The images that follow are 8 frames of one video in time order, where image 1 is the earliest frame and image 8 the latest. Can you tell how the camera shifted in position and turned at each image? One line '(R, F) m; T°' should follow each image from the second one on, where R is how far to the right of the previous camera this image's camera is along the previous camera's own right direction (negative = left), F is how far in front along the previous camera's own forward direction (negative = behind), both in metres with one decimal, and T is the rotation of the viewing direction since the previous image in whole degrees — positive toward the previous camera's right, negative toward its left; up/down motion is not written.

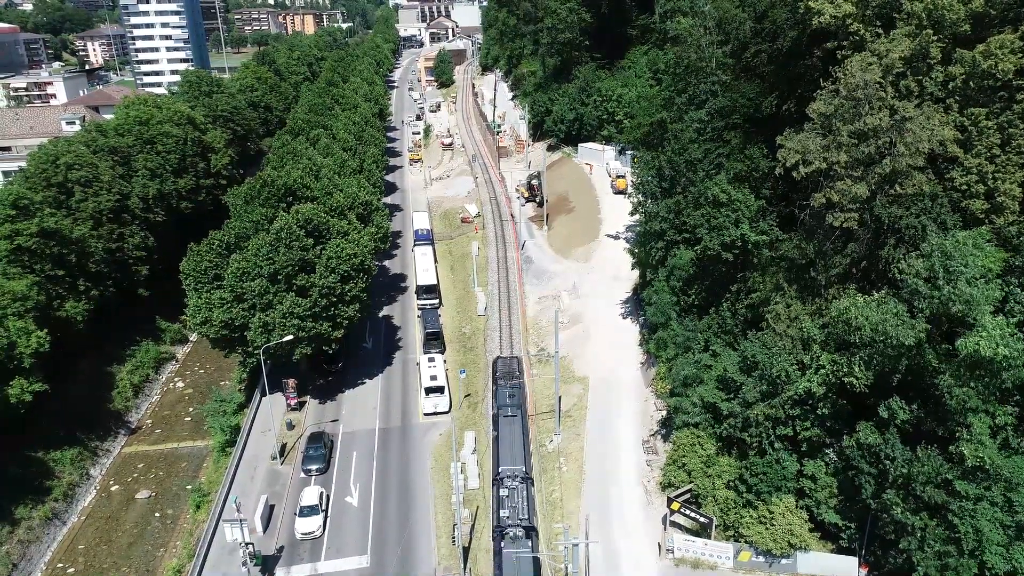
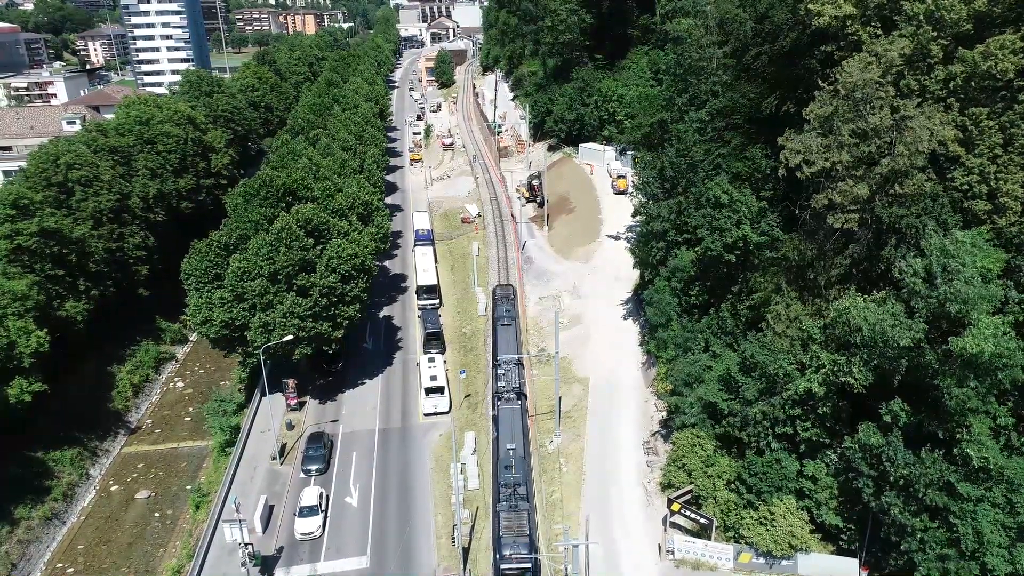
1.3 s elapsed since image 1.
(0.0, +0.1) m; 0°
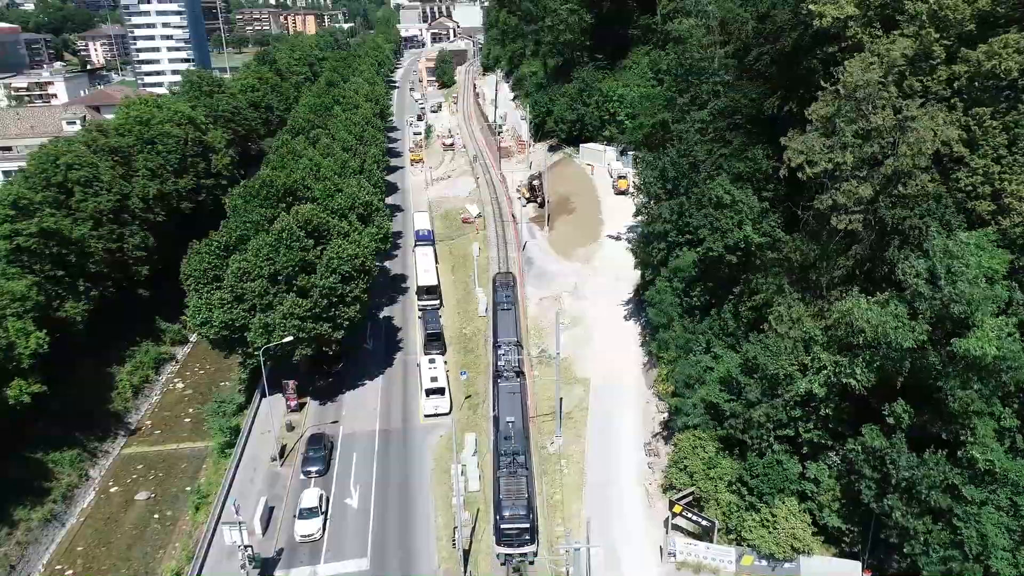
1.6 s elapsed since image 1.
(0.0, +0.1) m; 0°
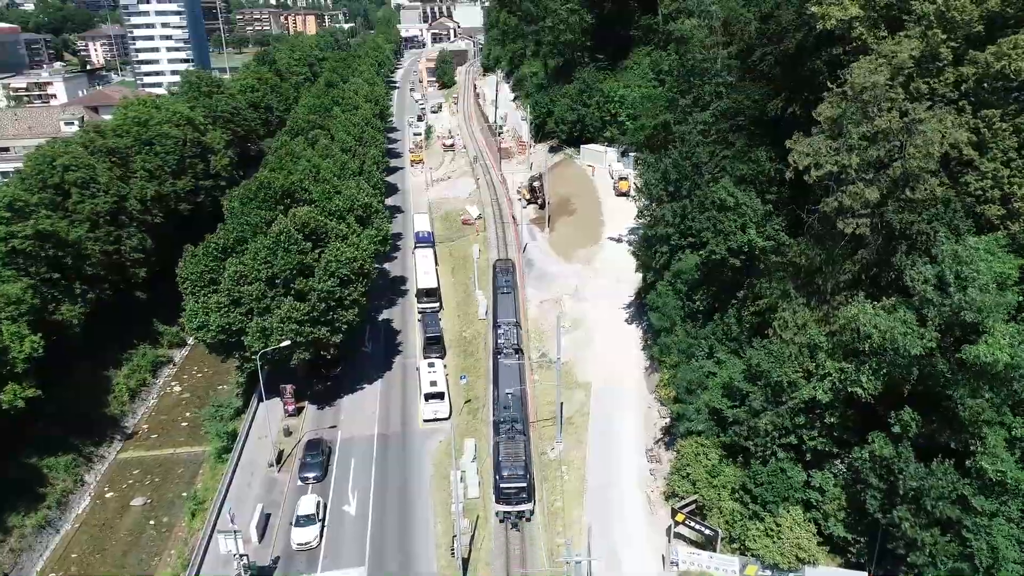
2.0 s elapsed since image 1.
(0.0, +0.5) m; 0°
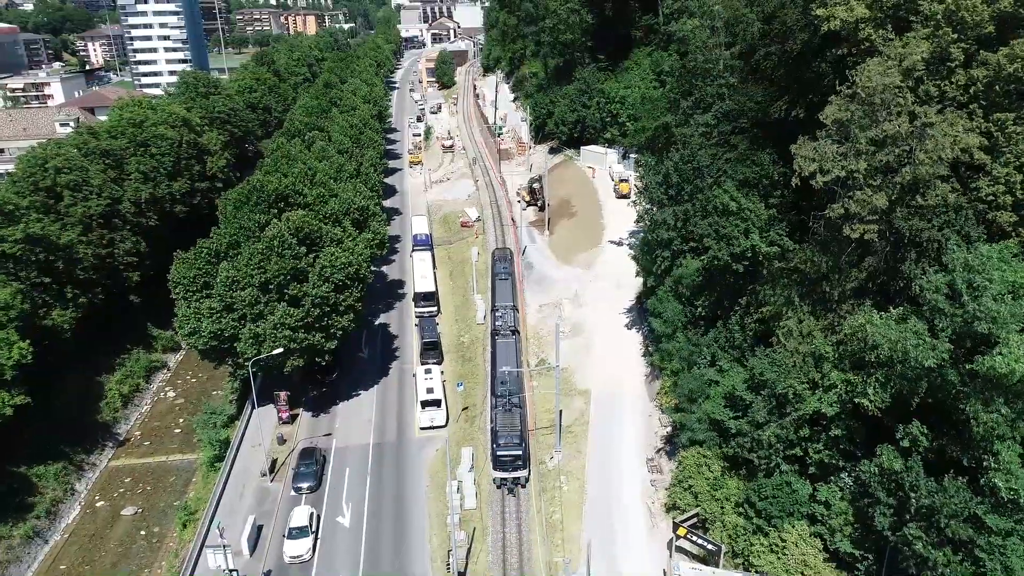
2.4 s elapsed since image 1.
(+0.1, +0.8) m; 0°
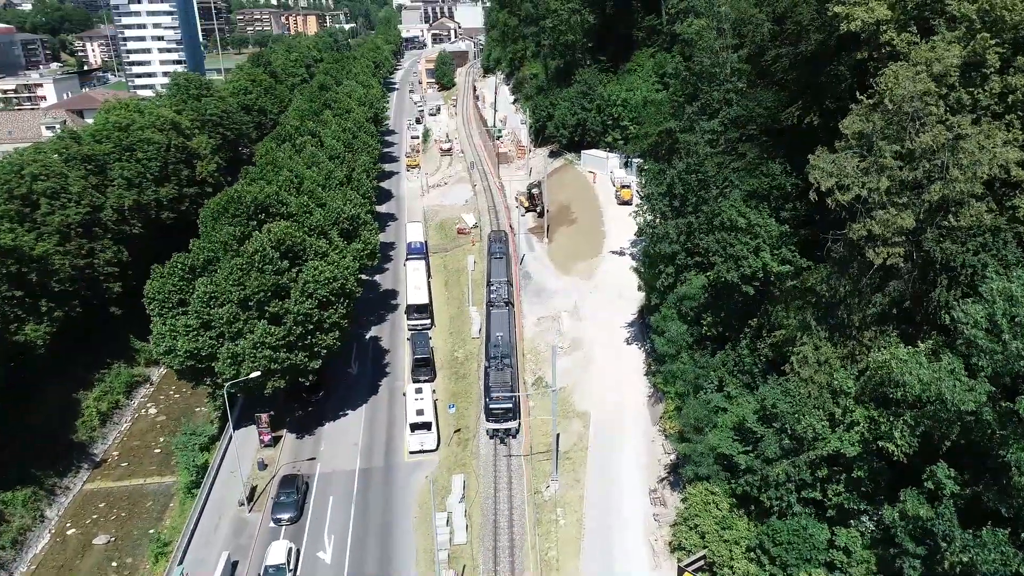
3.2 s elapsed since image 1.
(+0.4, +2.4) m; 0°
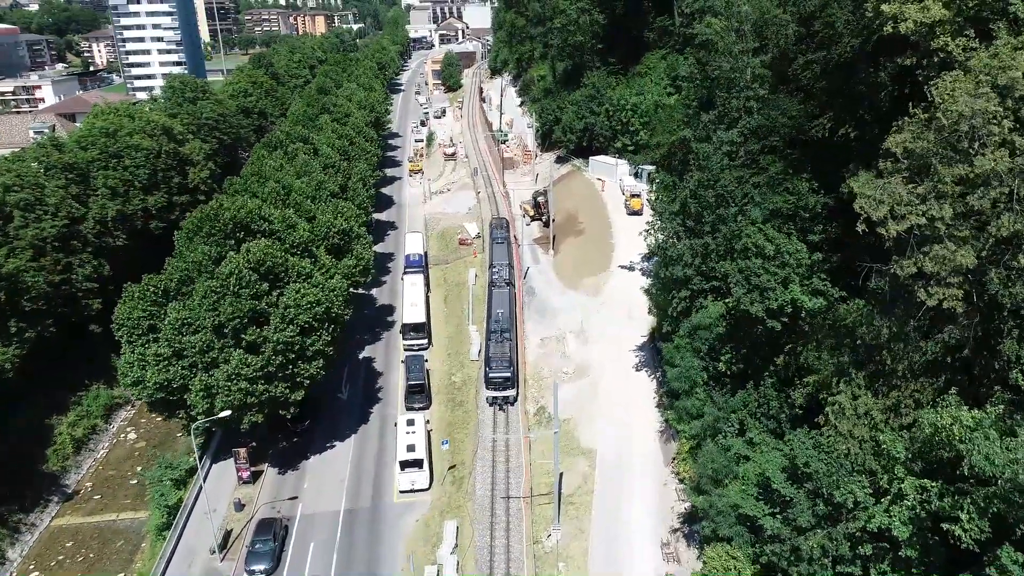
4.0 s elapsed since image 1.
(+0.5, +3.4) m; -1°
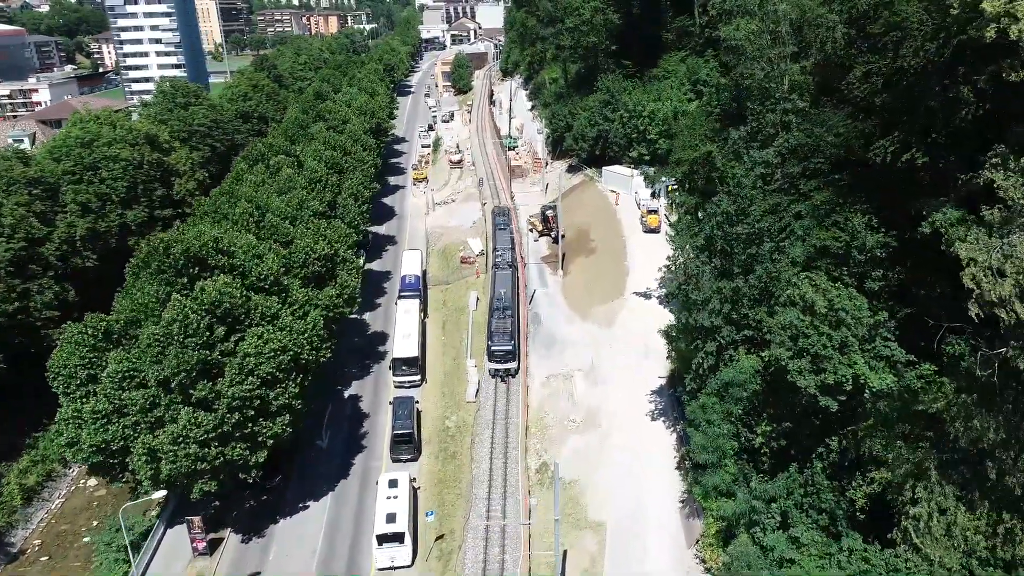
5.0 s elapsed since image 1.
(+0.8, +5.3) m; -1°
